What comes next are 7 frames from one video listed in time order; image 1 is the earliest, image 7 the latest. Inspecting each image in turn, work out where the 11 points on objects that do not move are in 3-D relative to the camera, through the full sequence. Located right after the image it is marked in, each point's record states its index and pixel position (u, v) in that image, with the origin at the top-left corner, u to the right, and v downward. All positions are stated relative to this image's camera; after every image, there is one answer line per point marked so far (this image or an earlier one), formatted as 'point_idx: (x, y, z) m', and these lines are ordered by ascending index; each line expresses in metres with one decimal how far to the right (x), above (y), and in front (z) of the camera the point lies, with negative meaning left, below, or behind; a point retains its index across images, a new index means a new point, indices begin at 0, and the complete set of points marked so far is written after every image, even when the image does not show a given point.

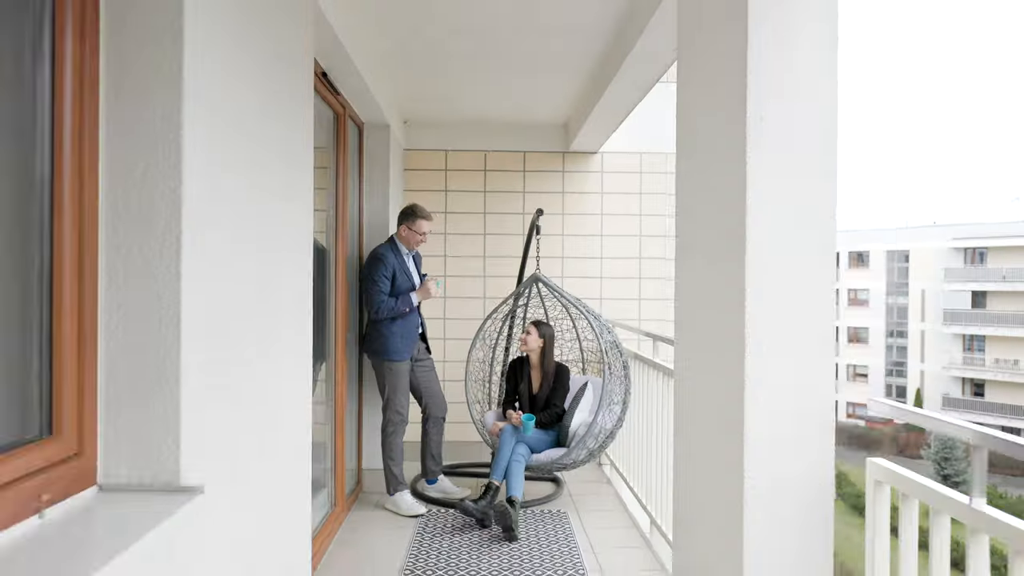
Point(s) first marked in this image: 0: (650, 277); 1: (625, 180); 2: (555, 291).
0: (+0.9, +0.1, +4.8) m
1: (+0.7, +0.7, +4.8) m
2: (+0.2, 0.0, +3.8) m
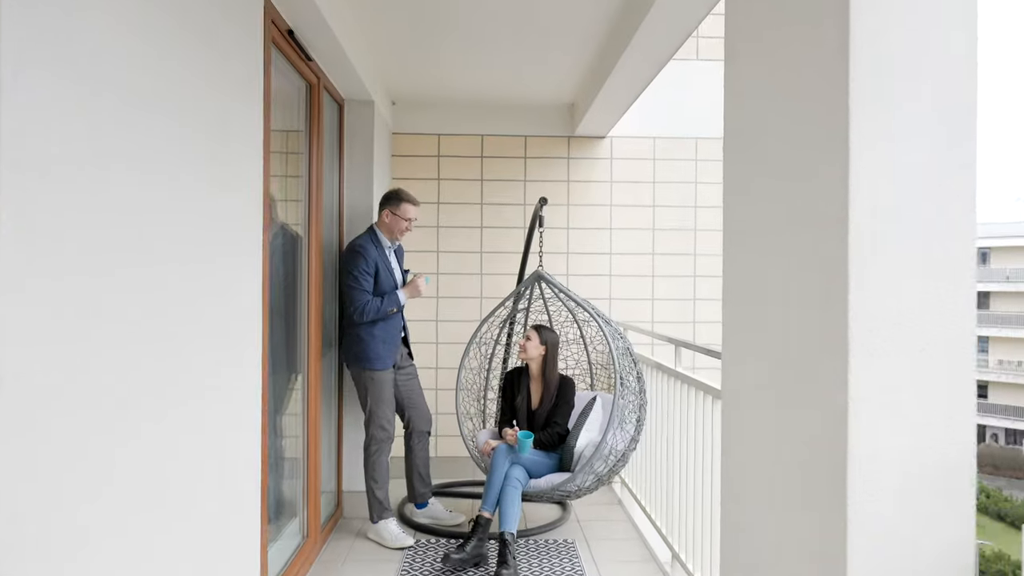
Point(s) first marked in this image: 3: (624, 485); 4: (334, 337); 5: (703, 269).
0: (+0.9, +0.1, +4.3) m
1: (+0.7, +0.7, +4.3) m
2: (+0.2, 0.0, +3.3) m
3: (+0.7, -1.1, +3.8) m
4: (-0.9, -0.2, +3.4) m
5: (+1.1, +0.1, +4.3) m
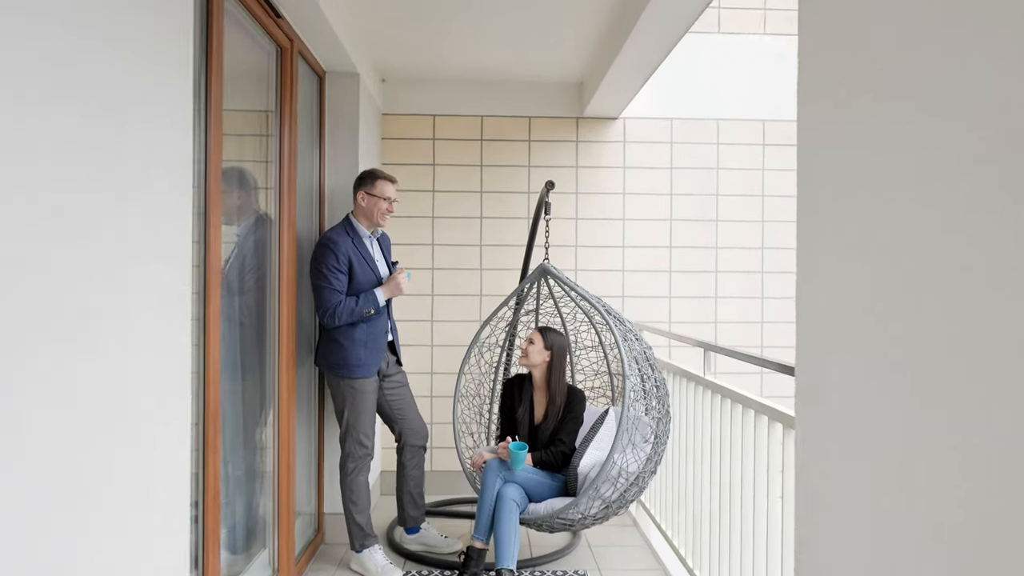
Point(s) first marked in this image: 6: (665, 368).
0: (+0.9, +0.1, +3.9) m
1: (+0.8, +0.7, +3.9) m
2: (+0.2, 0.0, +2.9) m
3: (+0.7, -1.1, +3.4) m
4: (-0.9, -0.2, +3.0) m
5: (+1.2, +0.1, +3.9) m
6: (+0.8, -0.4, +3.3) m
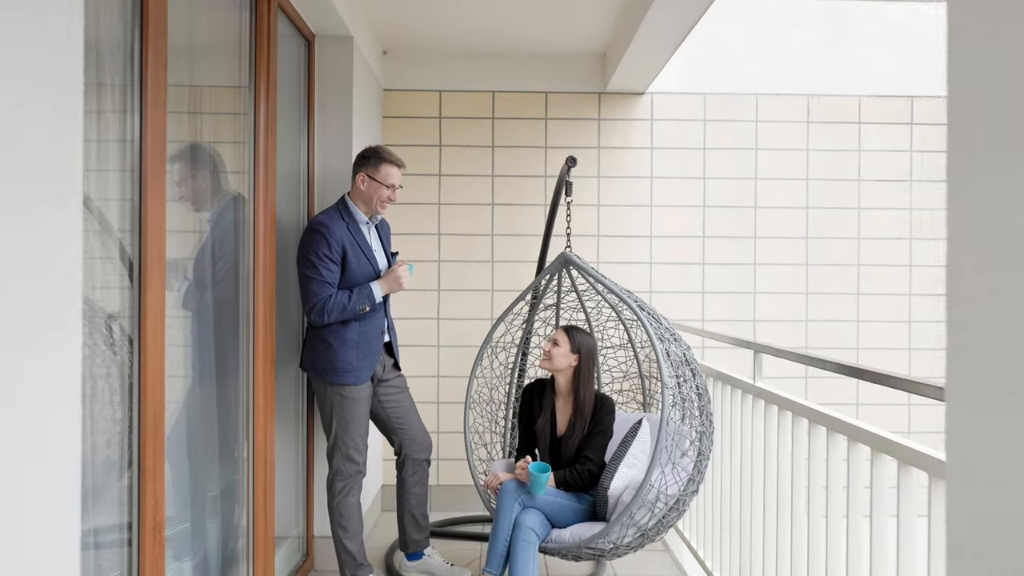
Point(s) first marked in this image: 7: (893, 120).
0: (+1.0, +0.1, +3.5) m
1: (+0.8, +0.8, +3.5) m
2: (+0.3, 0.0, +2.5) m
3: (+0.7, -1.1, +3.1) m
4: (-0.8, -0.2, +2.7) m
5: (+1.2, +0.2, +3.5) m
6: (+0.8, -0.4, +2.9) m
7: (+1.9, +0.8, +3.5) m
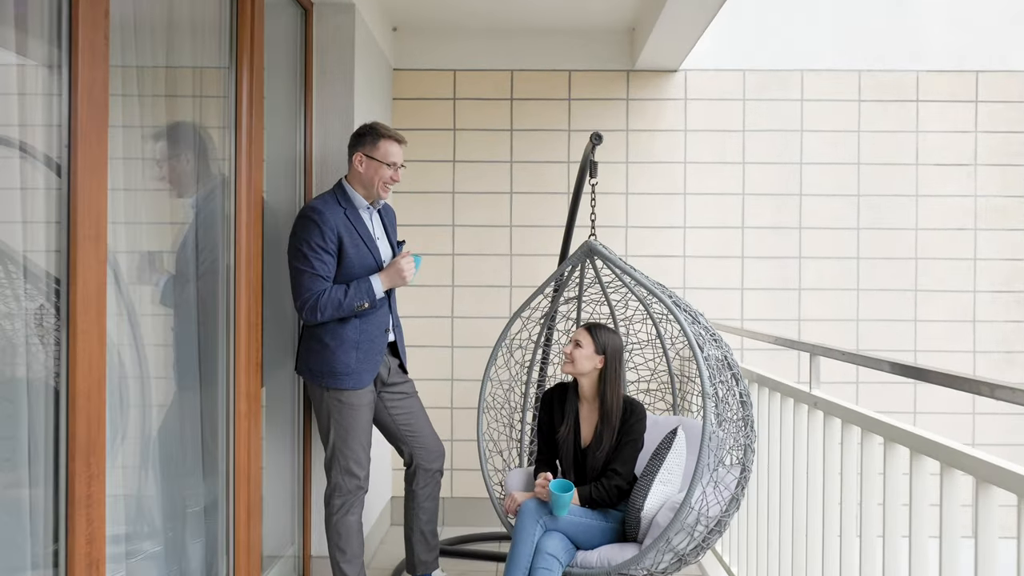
0: (+1.1, +0.1, +3.2) m
1: (+0.9, +0.8, +3.2) m
2: (+0.3, +0.1, +2.2) m
3: (+0.8, -1.0, +2.7) m
4: (-0.7, -0.2, +2.4) m
5: (+1.3, +0.2, +3.2) m
6: (+0.9, -0.3, +2.6) m
7: (+1.9, +0.8, +3.2) m
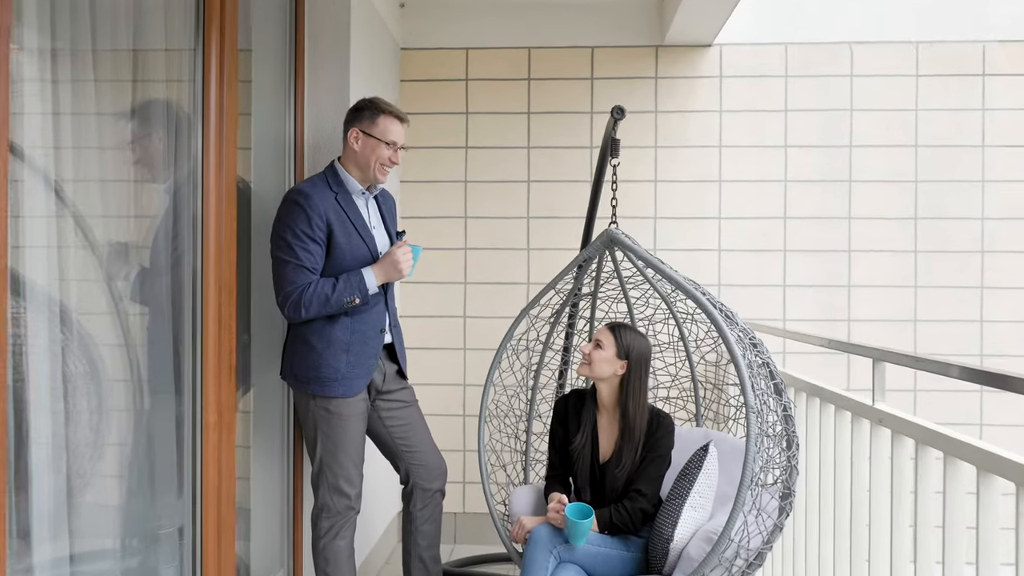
0: (+1.2, +0.1, +2.9) m
1: (+1.0, +0.8, +2.9) m
2: (+0.4, +0.1, +2.0) m
3: (+0.9, -1.0, +2.4) m
4: (-0.7, -0.2, +2.2) m
5: (+1.4, +0.2, +2.9) m
6: (+0.9, -0.3, +2.3) m
7: (+2.0, +0.9, +2.8) m
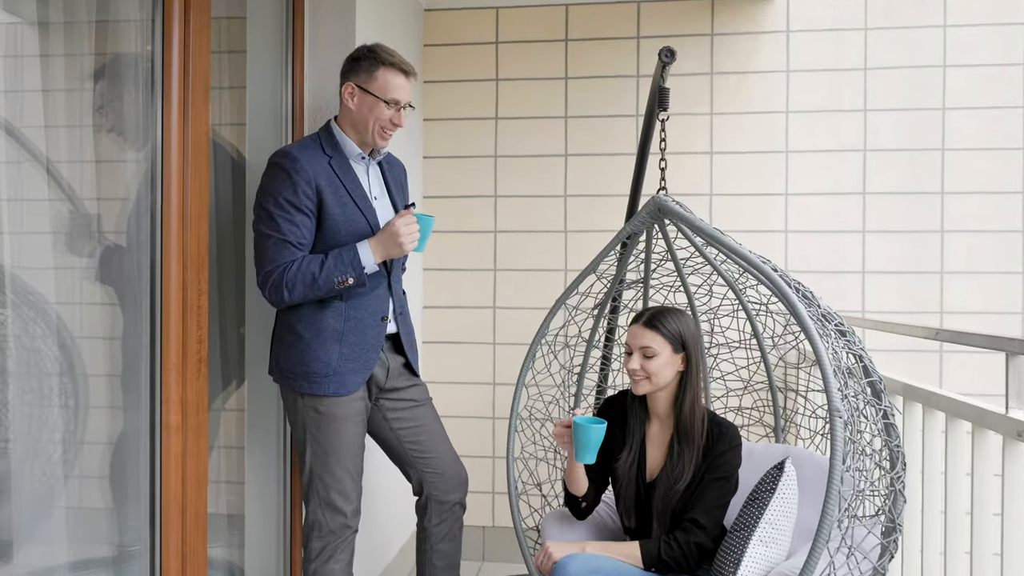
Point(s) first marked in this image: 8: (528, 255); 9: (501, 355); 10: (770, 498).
0: (+1.3, +0.2, +2.5) m
1: (+1.1, +0.8, +2.5) m
2: (+0.4, +0.1, +1.6) m
3: (+1.0, -1.0, +2.0) m
4: (-0.6, -0.1, +1.9) m
5: (+1.5, +0.2, +2.5) m
6: (+1.0, -0.3, +1.9) m
7: (+2.1, +0.9, +2.4) m
8: (+0.1, +0.1, +2.7) m
9: (0.0, -0.2, +2.7) m
10: (+0.5, -0.4, +1.4) m
